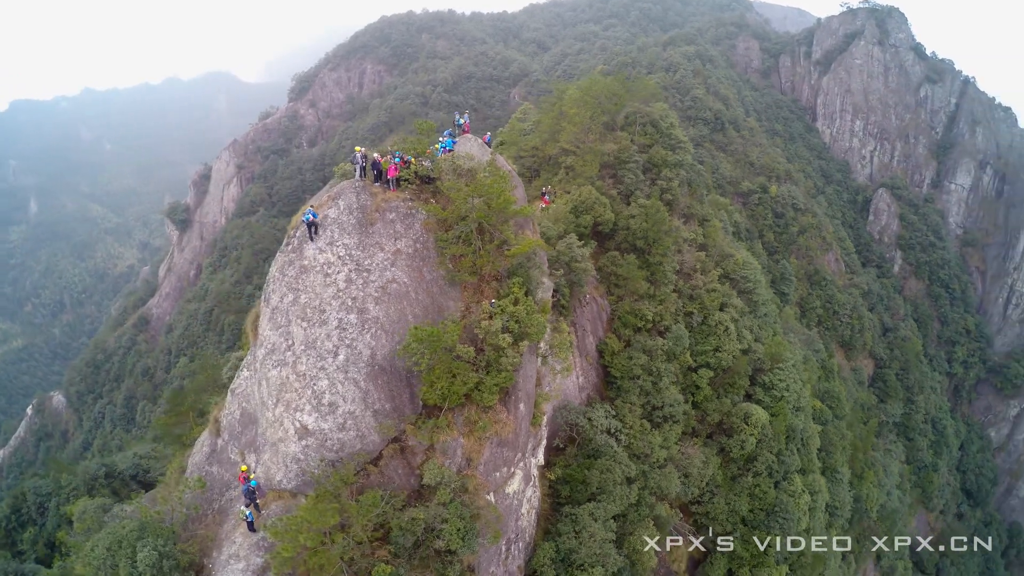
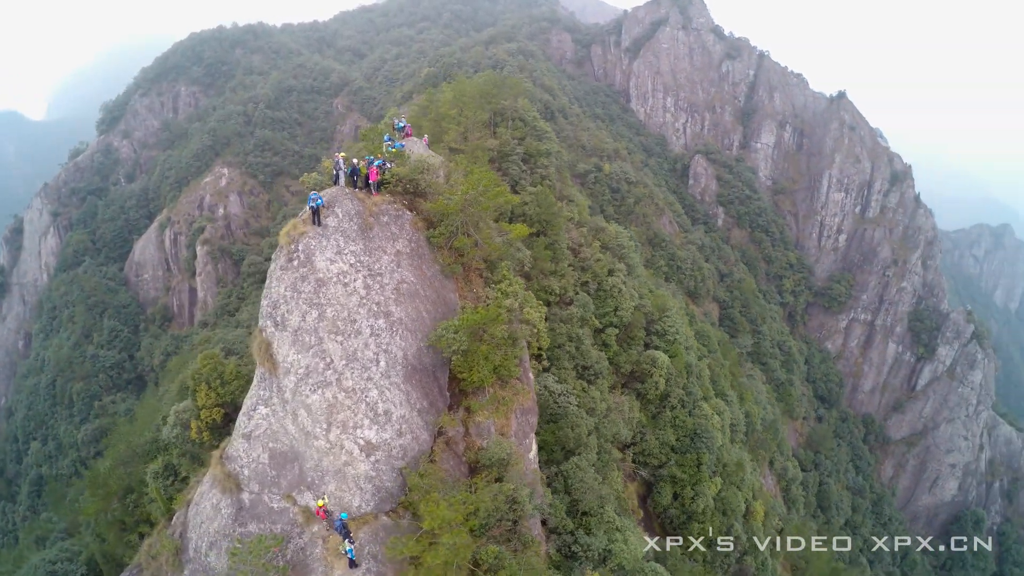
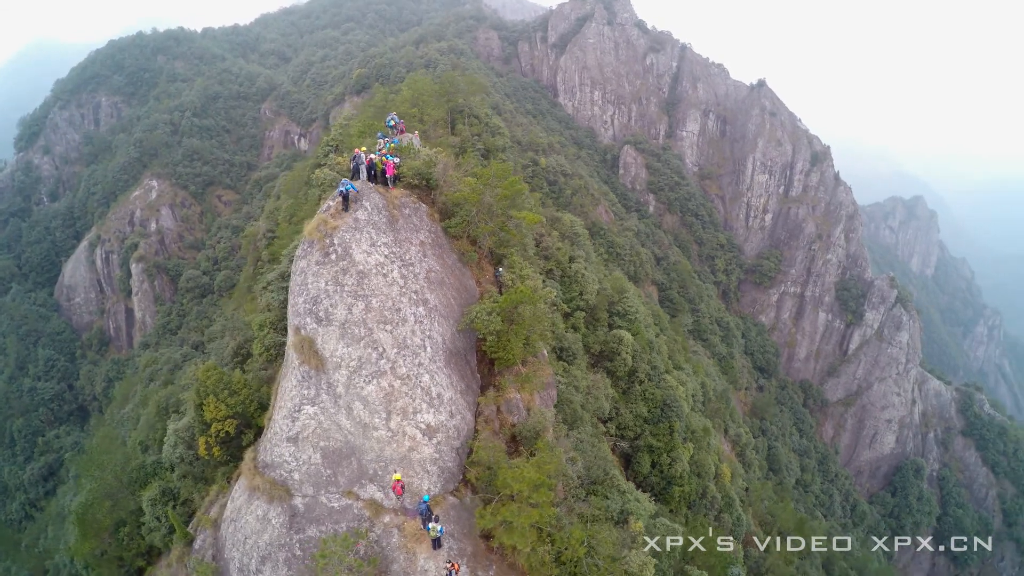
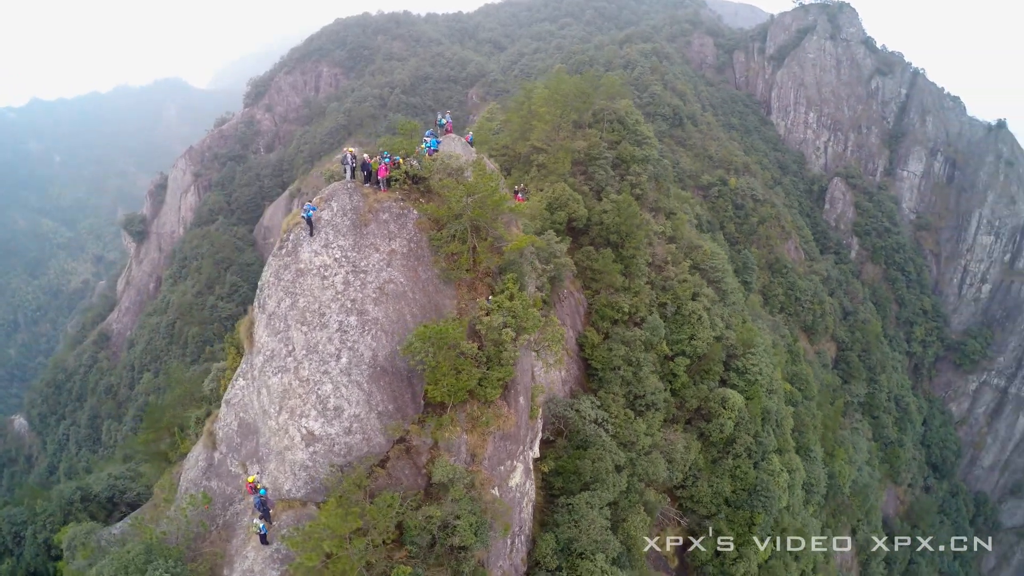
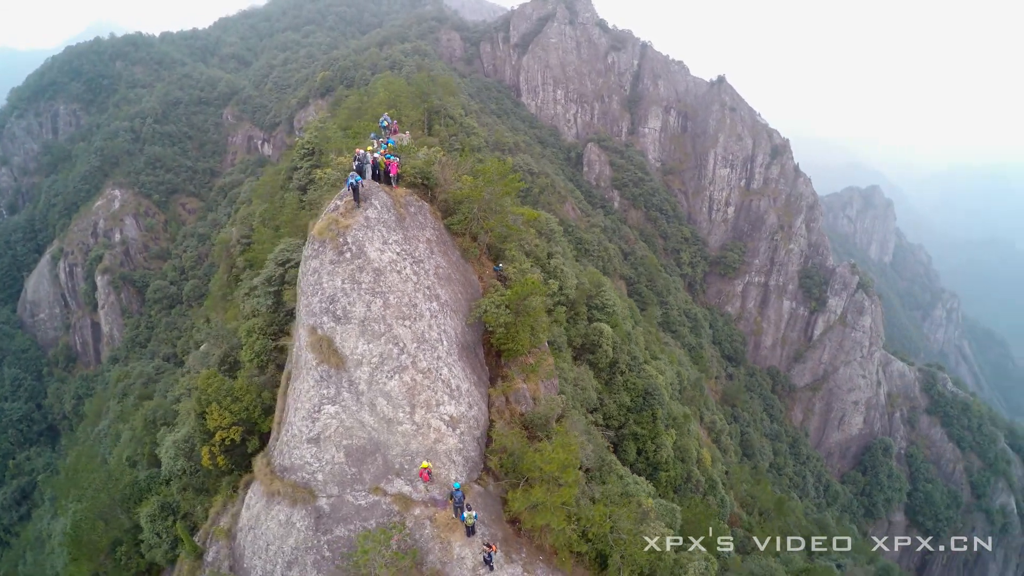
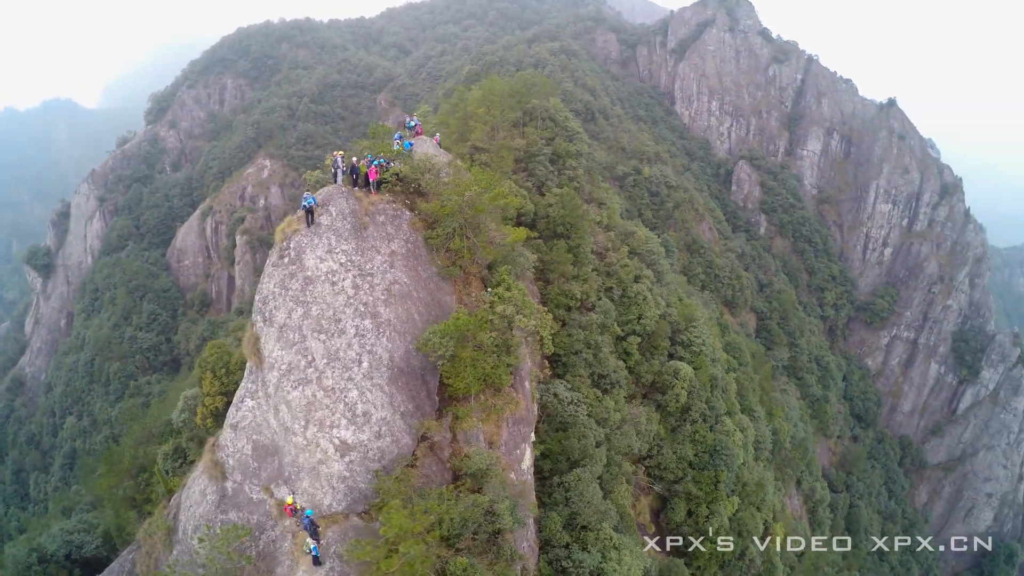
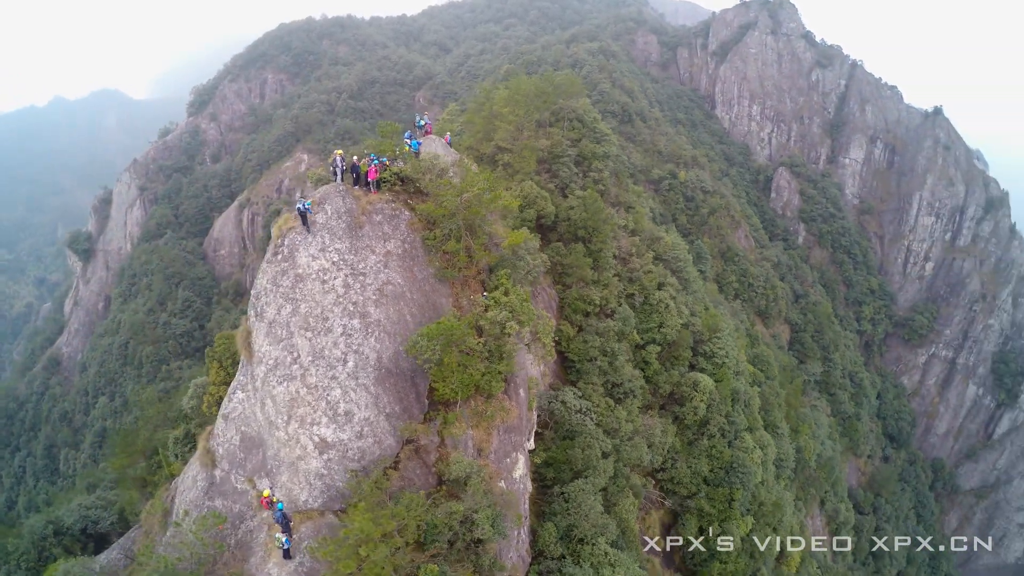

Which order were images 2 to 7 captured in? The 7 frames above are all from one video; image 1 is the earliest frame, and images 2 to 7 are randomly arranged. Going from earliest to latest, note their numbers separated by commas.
4, 7, 6, 2, 3, 5
